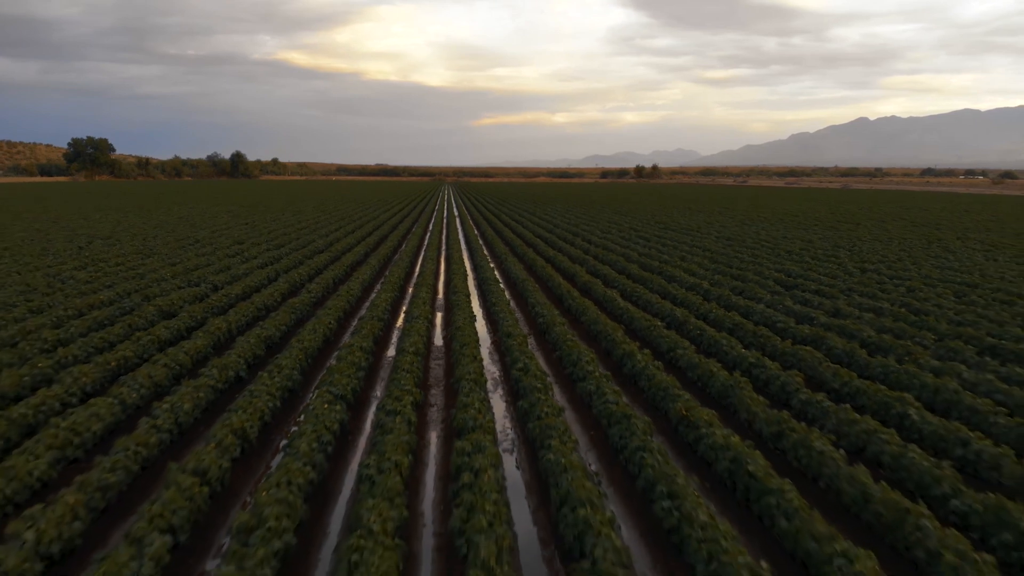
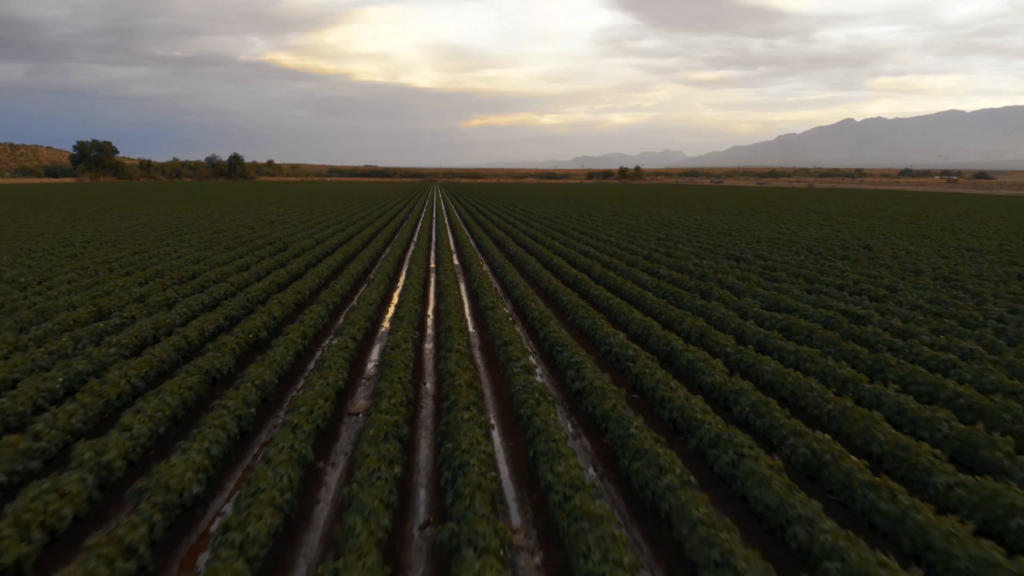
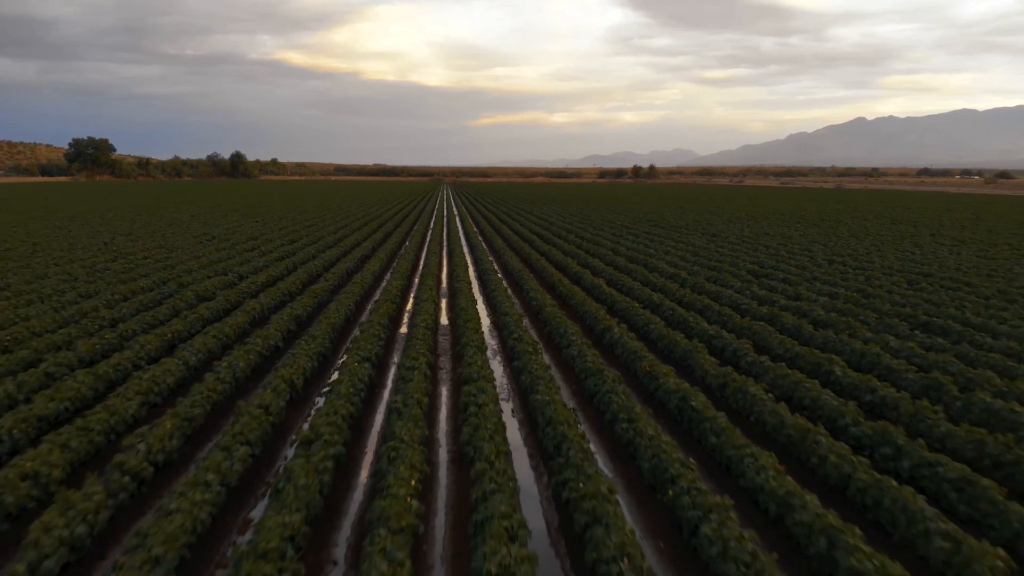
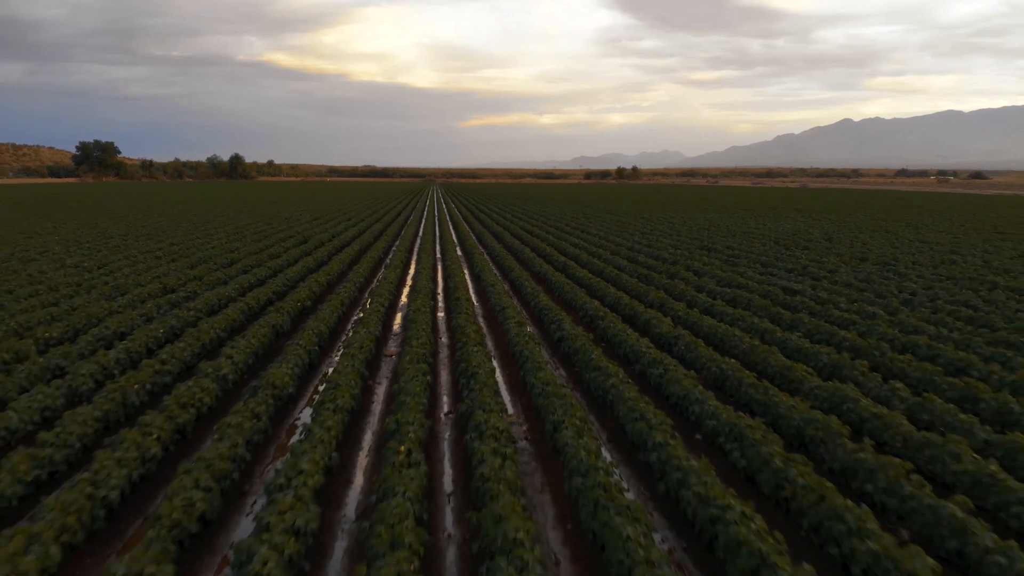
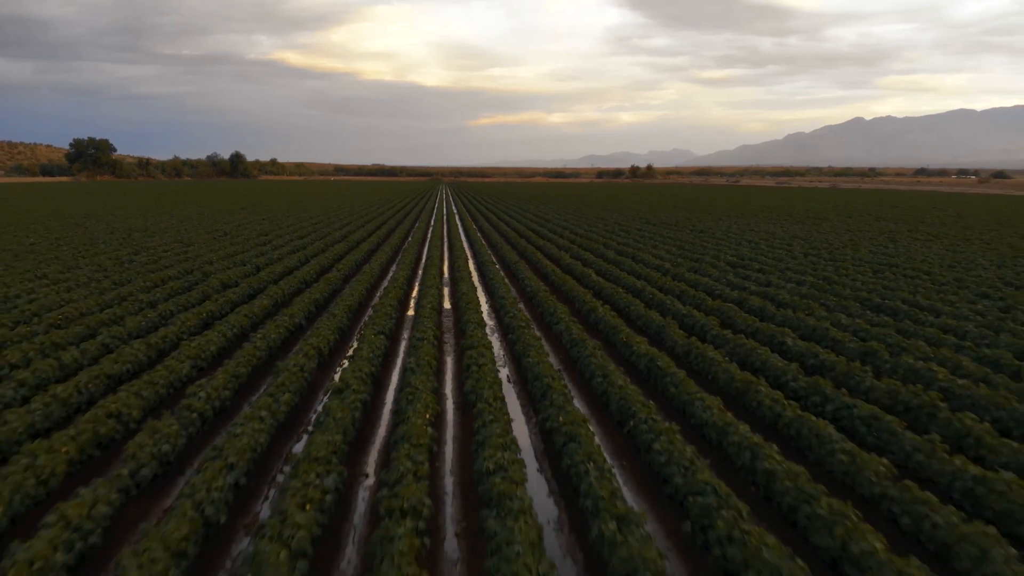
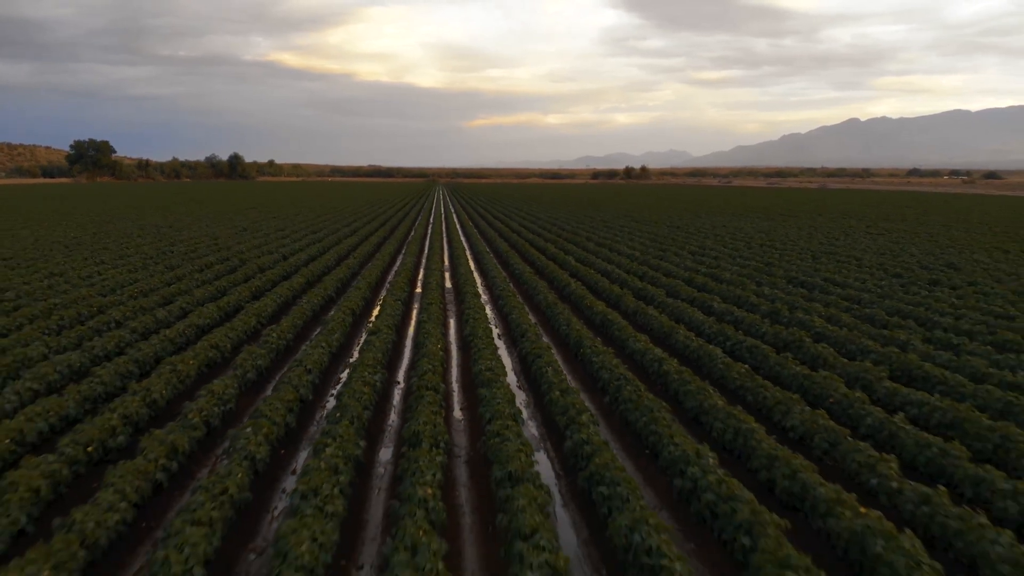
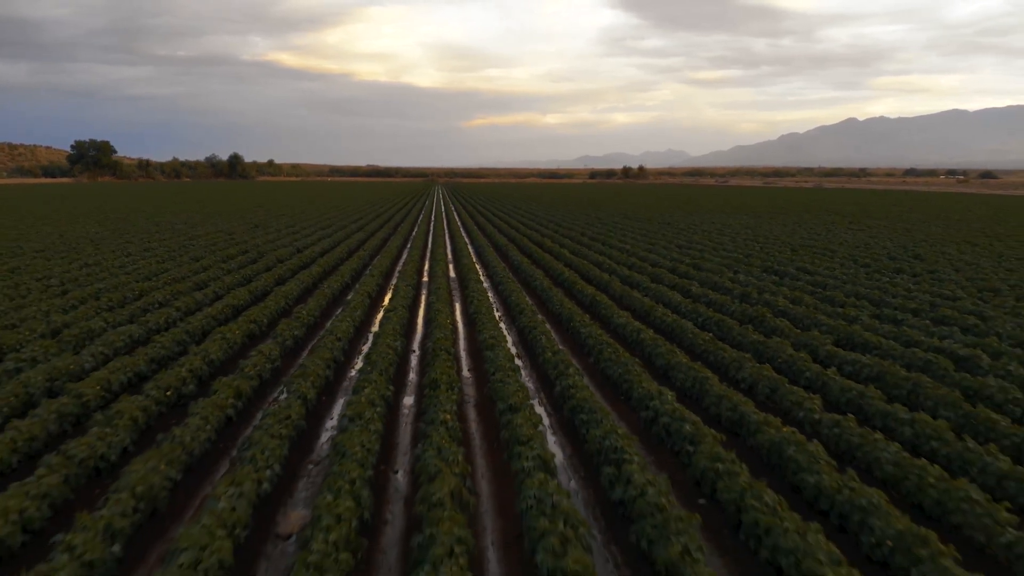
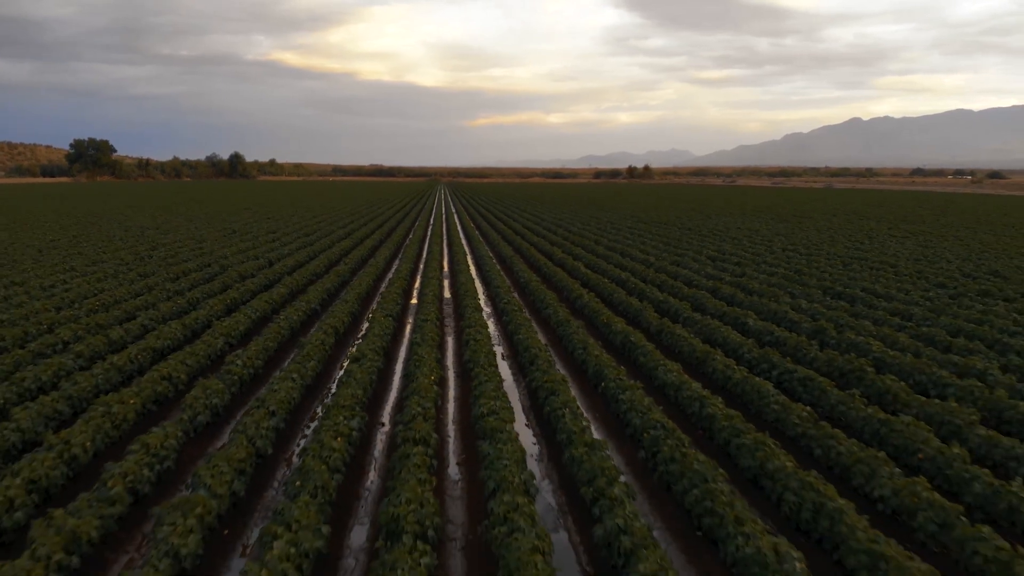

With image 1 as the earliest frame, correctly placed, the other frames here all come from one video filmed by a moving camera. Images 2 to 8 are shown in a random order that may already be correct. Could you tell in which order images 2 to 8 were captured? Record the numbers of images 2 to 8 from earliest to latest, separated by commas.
3, 5, 8, 6, 7, 2, 4
